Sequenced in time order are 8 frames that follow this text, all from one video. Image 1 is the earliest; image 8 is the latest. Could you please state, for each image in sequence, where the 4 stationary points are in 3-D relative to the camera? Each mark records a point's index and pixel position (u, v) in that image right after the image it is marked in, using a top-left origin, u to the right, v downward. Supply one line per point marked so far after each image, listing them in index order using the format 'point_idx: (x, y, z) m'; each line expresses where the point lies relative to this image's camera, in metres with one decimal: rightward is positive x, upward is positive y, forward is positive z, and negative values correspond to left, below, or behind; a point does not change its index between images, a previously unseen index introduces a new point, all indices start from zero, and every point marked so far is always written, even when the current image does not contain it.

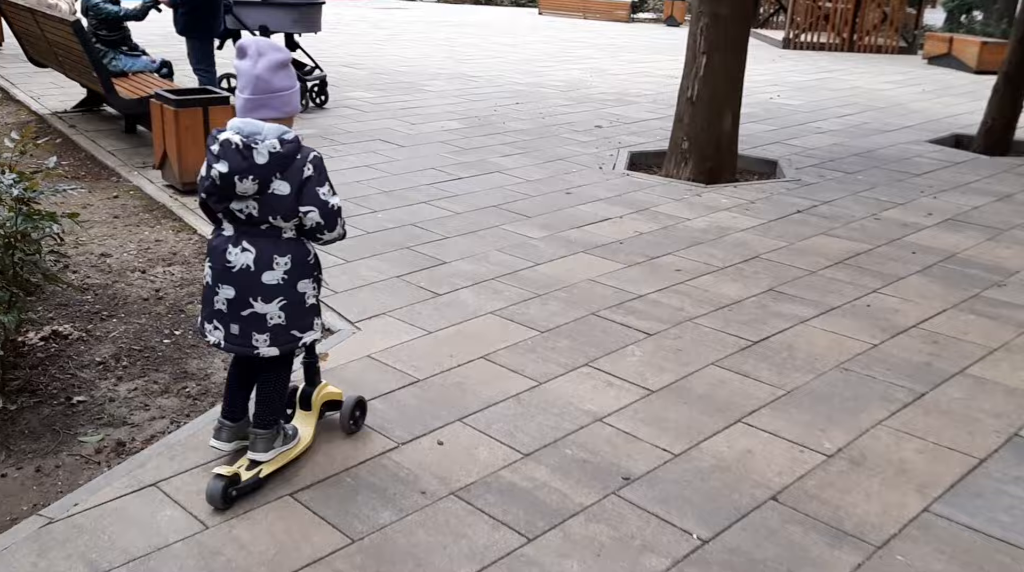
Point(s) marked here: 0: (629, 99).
0: (+1.1, +1.8, +9.8) m
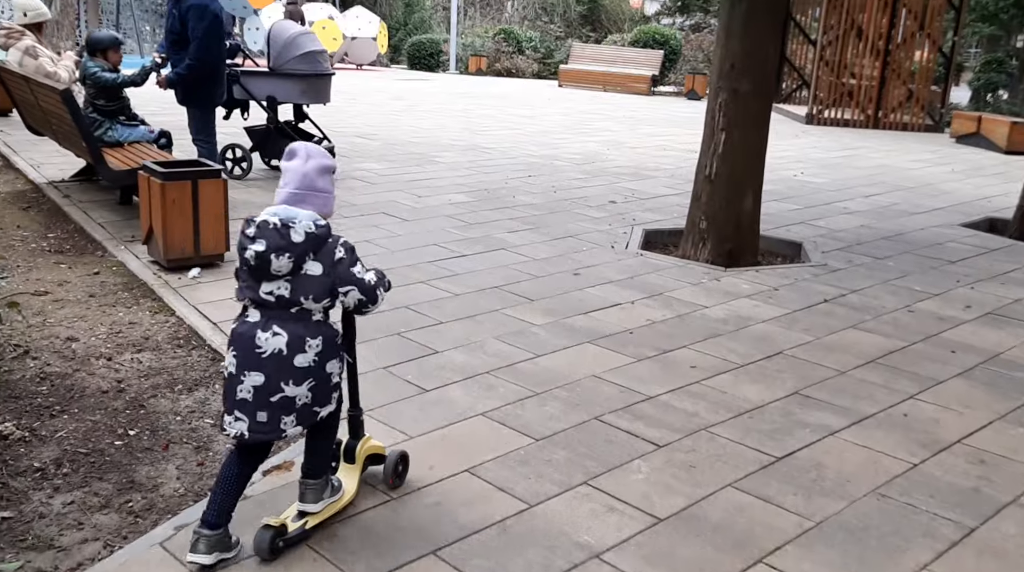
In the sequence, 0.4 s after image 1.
0: (+1.2, +1.0, +9.4) m
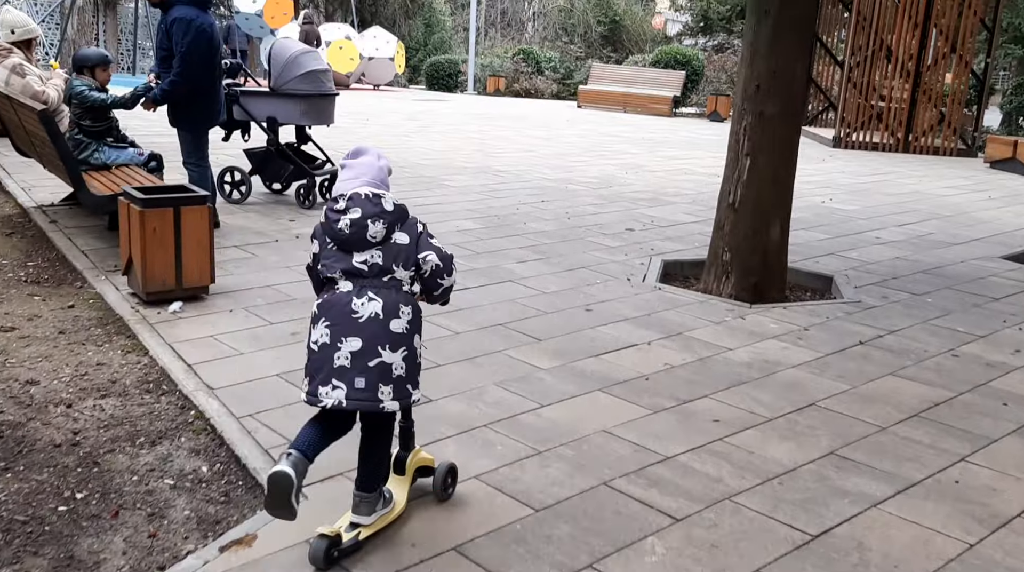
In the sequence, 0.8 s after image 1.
0: (+1.3, +0.7, +9.0) m
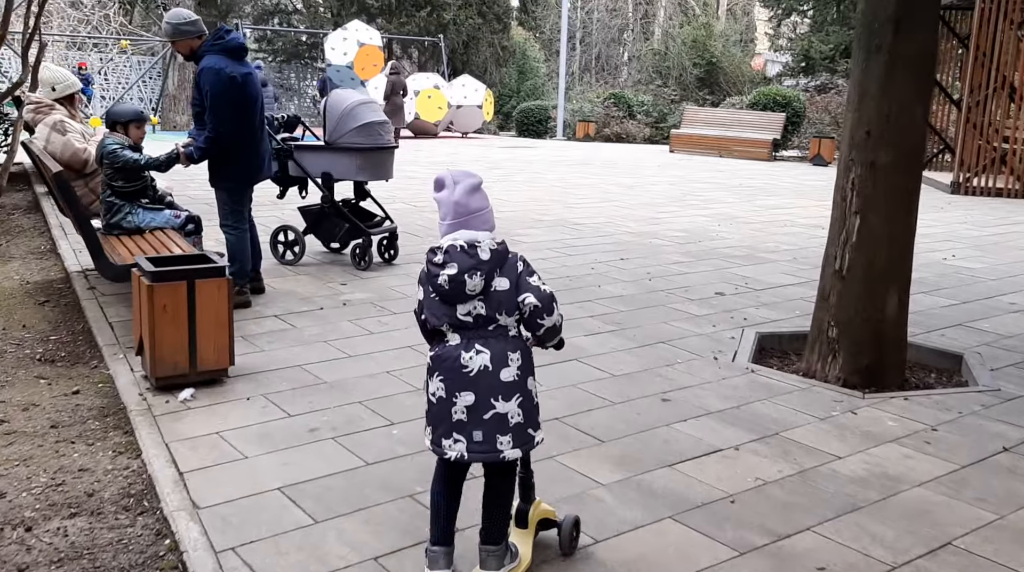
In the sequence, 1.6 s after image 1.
0: (+1.9, +0.2, +8.0) m
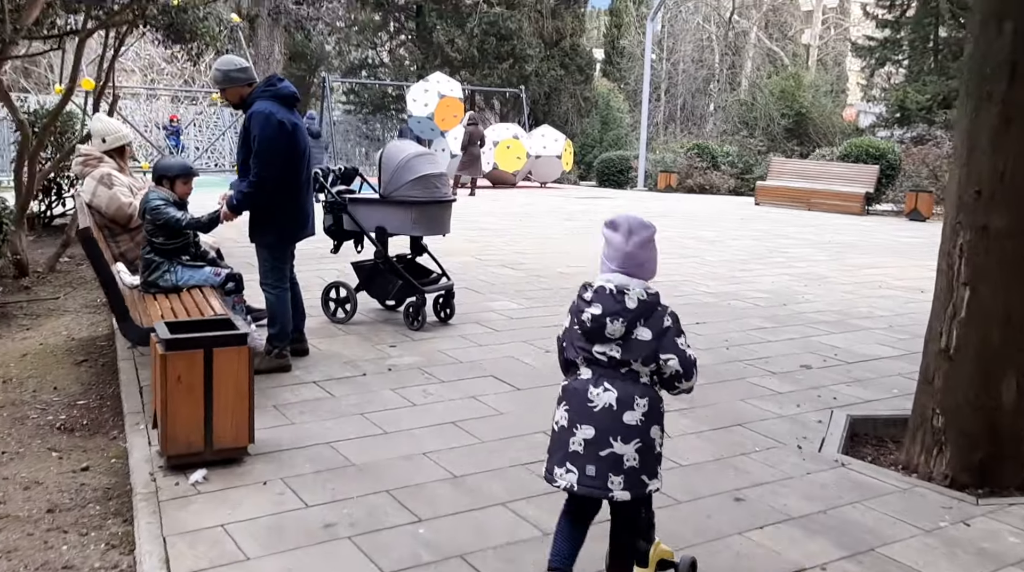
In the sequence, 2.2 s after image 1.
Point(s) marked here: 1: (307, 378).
0: (+2.4, -0.3, +7.3) m
1: (-1.2, -0.5, +5.8) m
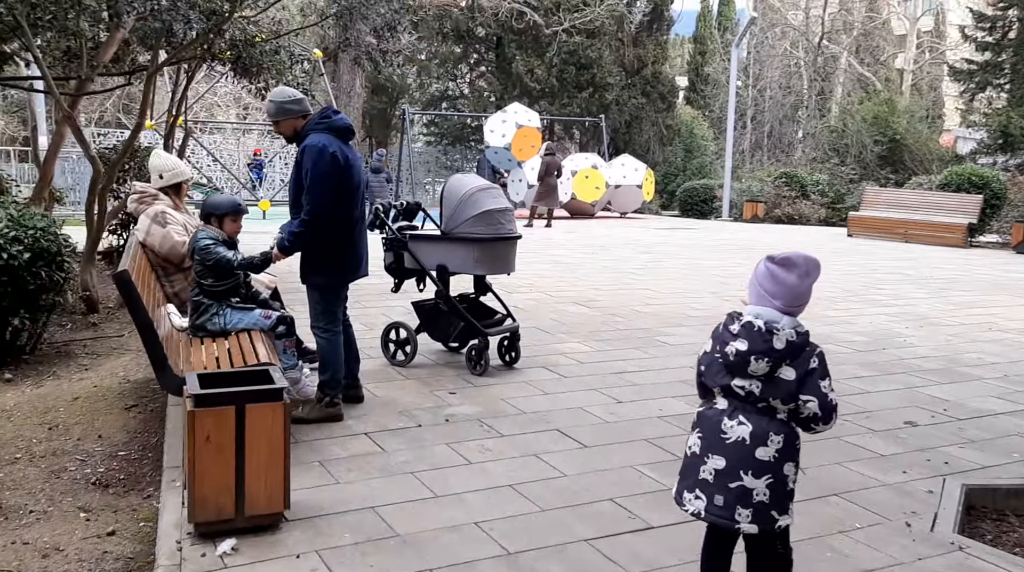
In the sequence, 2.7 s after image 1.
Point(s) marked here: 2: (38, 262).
0: (+2.9, -0.5, +6.6) m
1: (-0.8, -0.8, +5.4) m
2: (-3.3, +0.2, +7.2) m
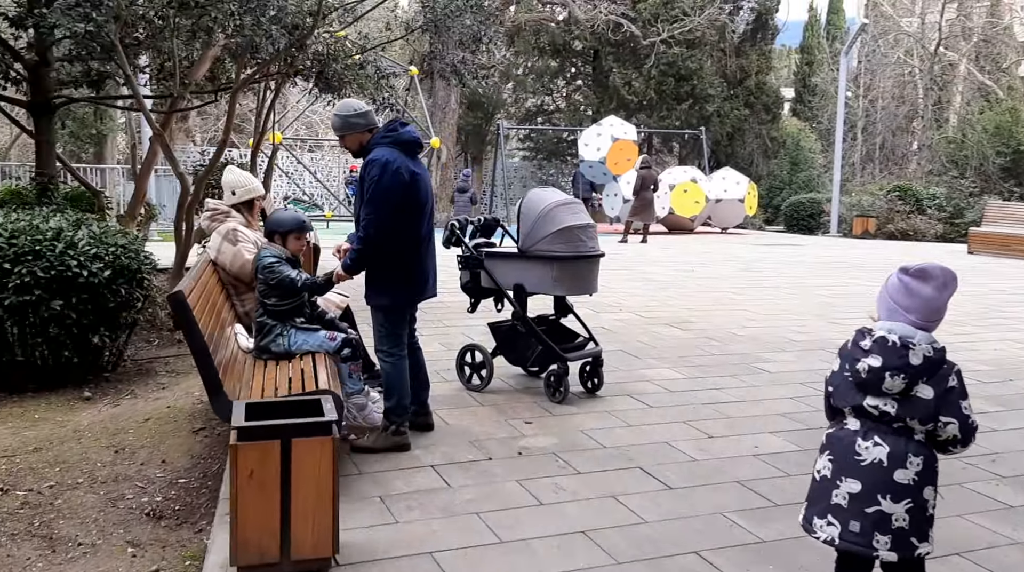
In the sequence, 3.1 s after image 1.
0: (+3.3, -0.7, +6.0) m
1: (-0.4, -0.9, +5.1) m
2: (-2.7, 0.0, +7.1) m
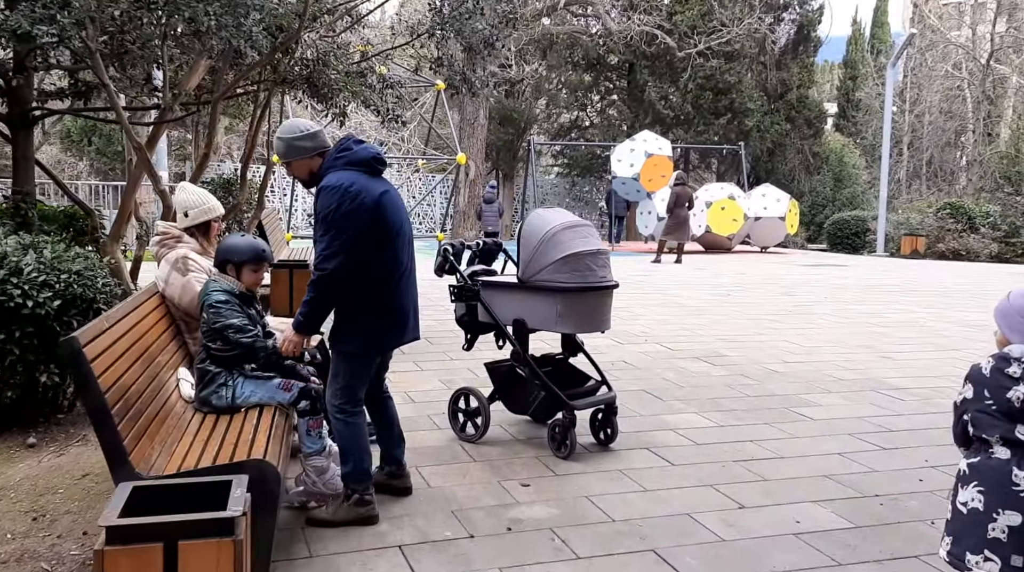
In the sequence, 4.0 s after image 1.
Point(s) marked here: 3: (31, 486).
0: (+3.3, -0.9, +4.9) m
1: (-0.5, -1.0, +4.2) m
2: (-2.7, -0.1, +6.3) m
3: (-2.4, -1.0, +5.3) m
